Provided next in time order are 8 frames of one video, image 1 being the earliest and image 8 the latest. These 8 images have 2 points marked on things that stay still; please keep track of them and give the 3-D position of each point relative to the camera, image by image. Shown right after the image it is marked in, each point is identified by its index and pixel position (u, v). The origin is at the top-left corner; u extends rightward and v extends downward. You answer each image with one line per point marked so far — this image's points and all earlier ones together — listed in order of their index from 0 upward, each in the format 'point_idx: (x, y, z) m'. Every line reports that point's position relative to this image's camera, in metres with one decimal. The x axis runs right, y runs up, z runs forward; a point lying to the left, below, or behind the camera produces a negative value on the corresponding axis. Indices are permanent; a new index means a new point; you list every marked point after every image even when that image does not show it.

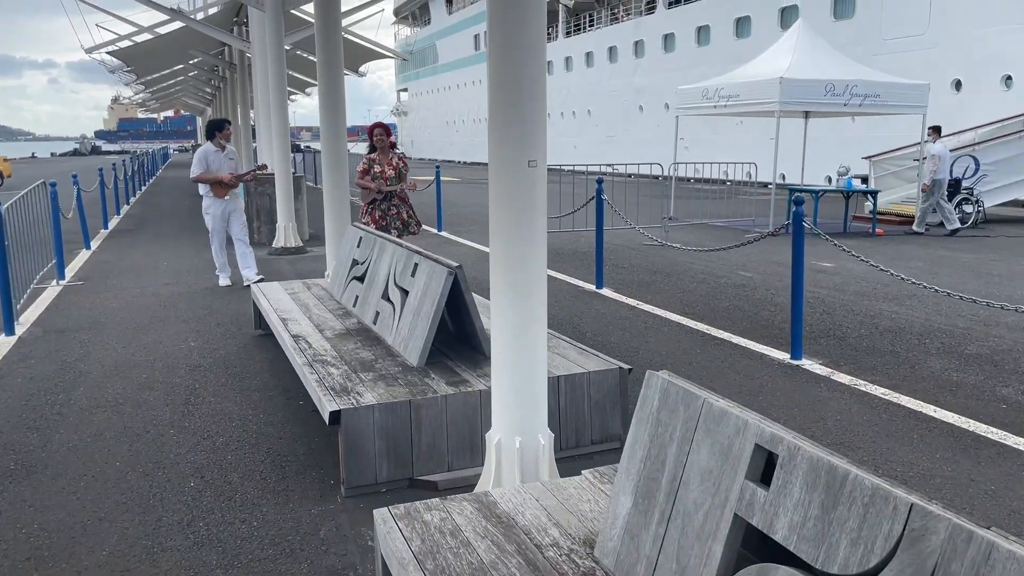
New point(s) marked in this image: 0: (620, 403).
0: (+0.5, -0.5, +3.9) m
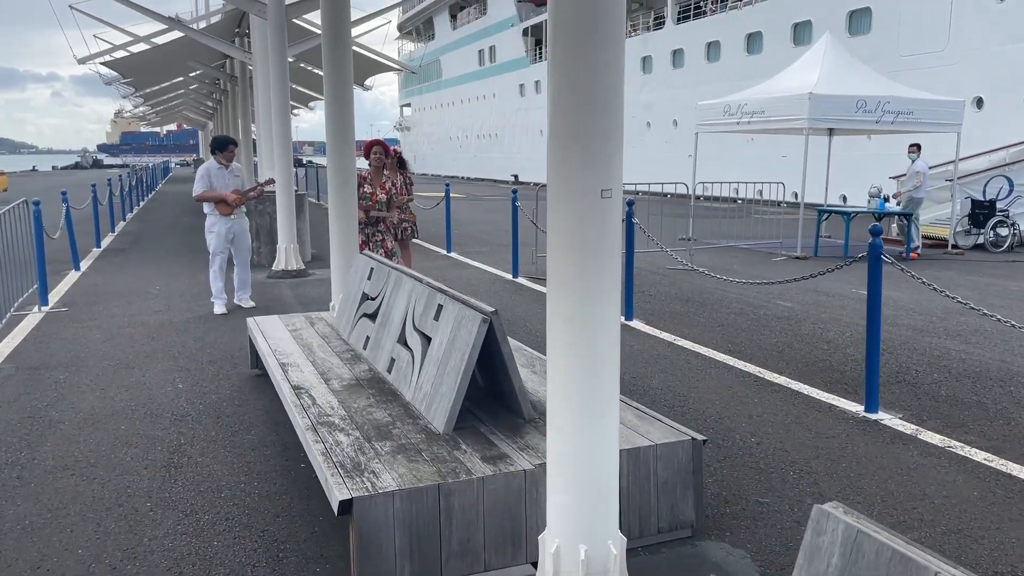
0: (+0.7, -0.7, +3.2) m
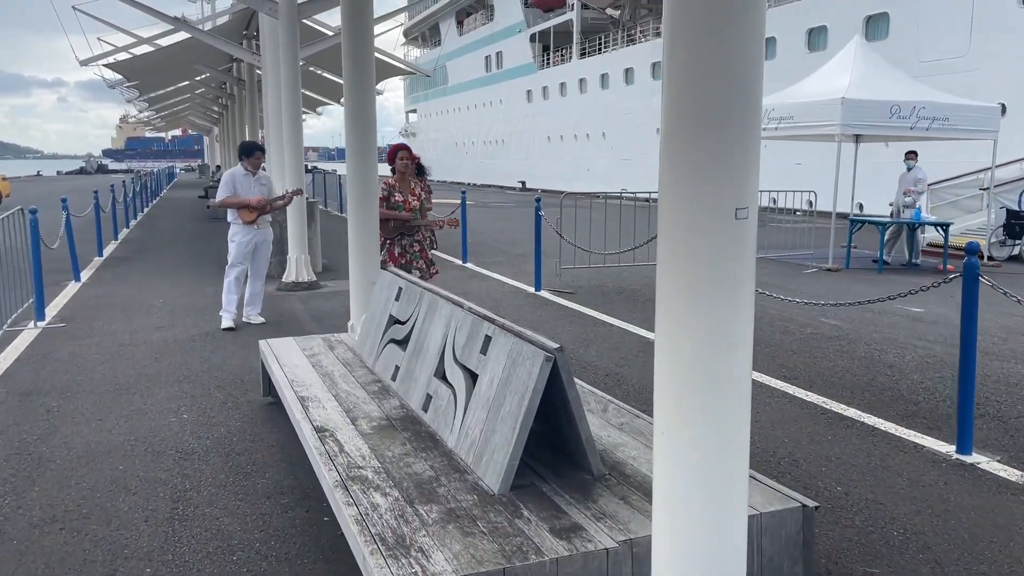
0: (+0.9, -0.8, +2.6) m
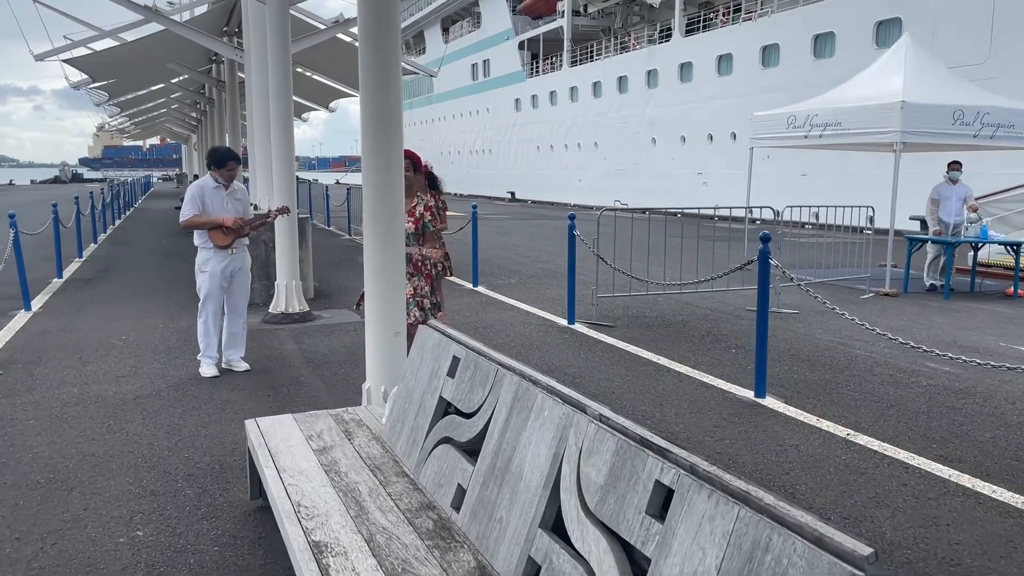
0: (+1.3, -1.1, +1.2) m
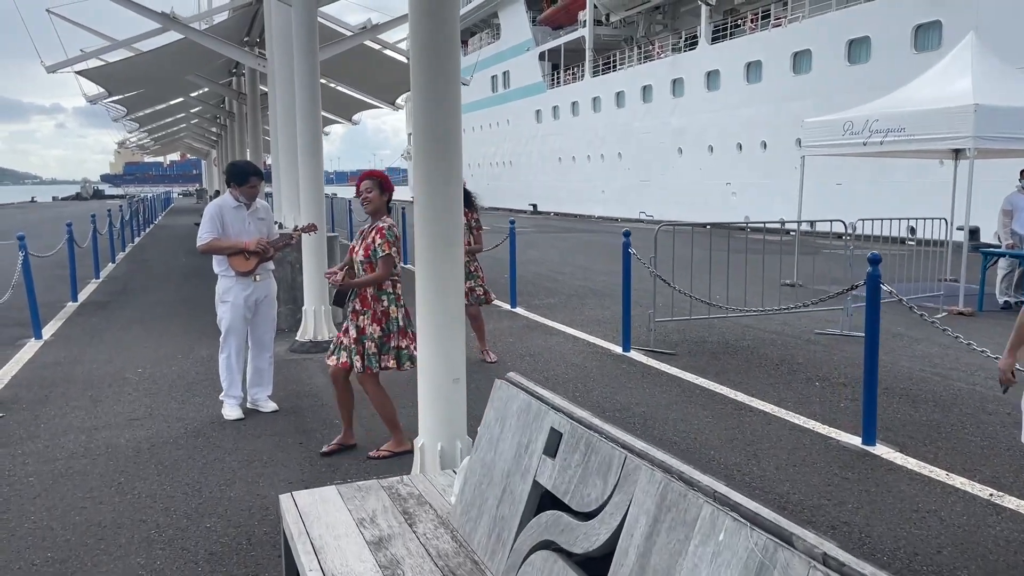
0: (+1.6, -1.2, +0.4) m
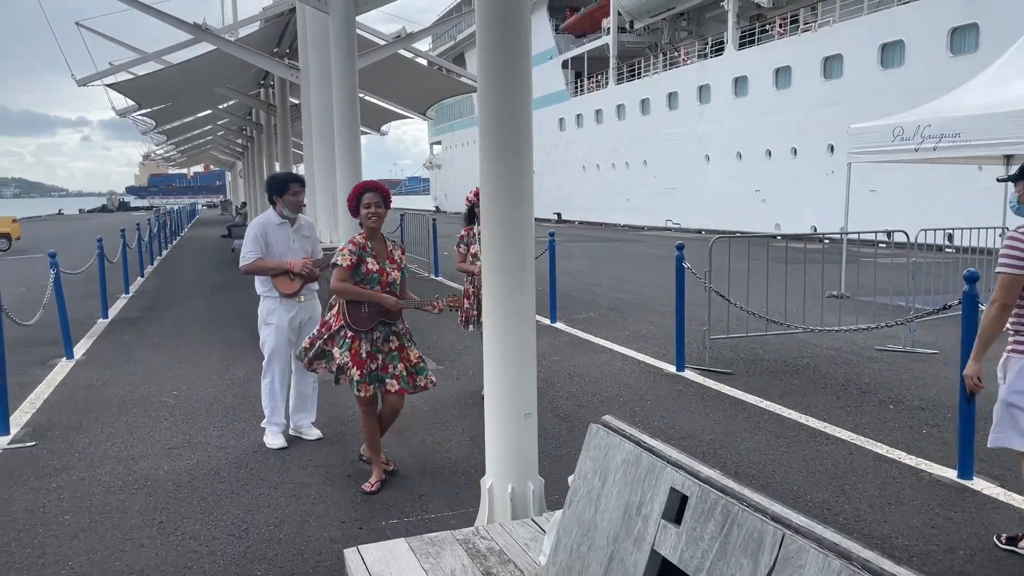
0: (+1.9, -1.3, +0.1) m
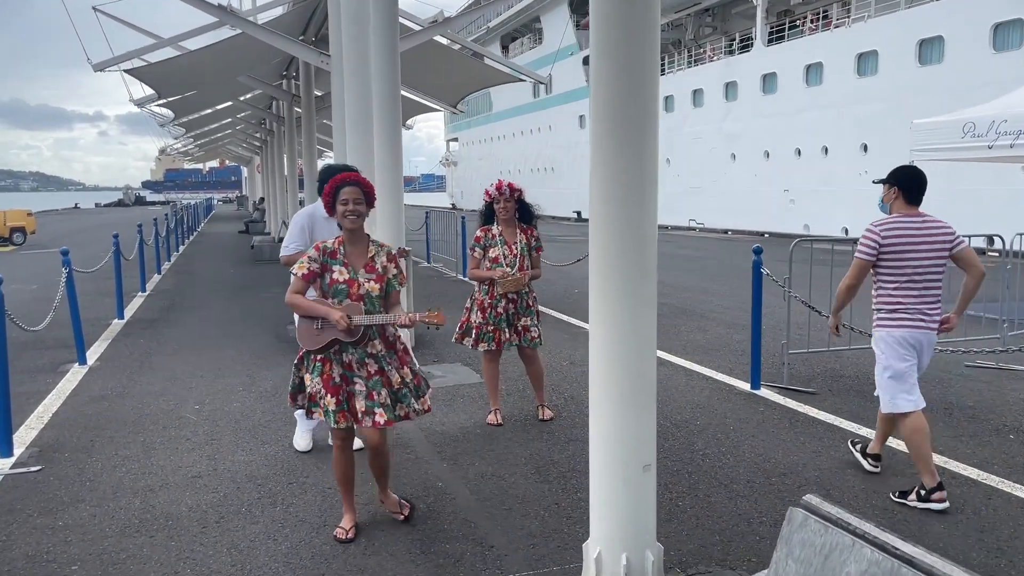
0: (+2.2, -1.3, -0.7) m
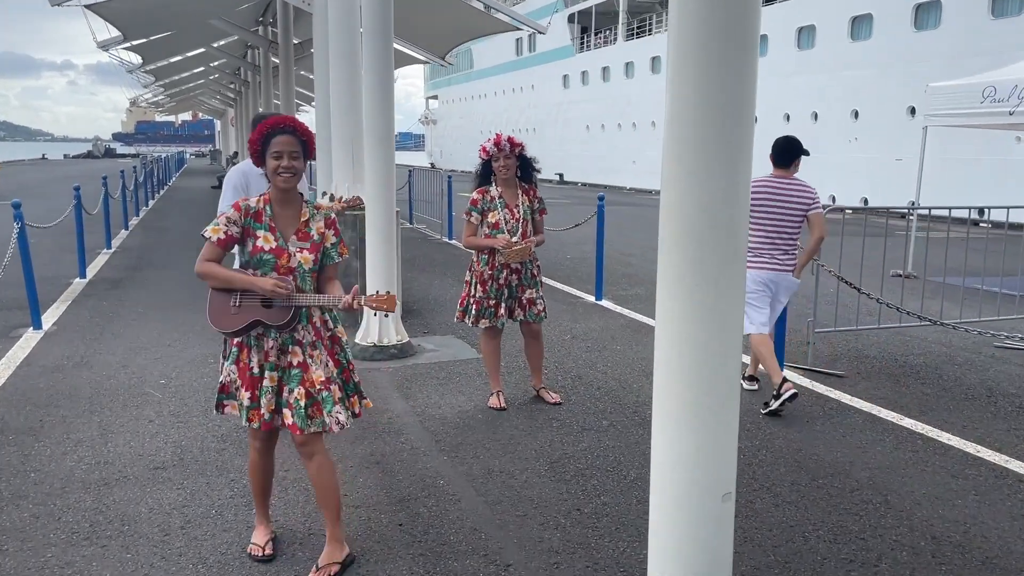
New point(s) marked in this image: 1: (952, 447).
0: (+2.4, -1.5, -1.2) m
1: (+2.3, -0.8, +4.4) m
